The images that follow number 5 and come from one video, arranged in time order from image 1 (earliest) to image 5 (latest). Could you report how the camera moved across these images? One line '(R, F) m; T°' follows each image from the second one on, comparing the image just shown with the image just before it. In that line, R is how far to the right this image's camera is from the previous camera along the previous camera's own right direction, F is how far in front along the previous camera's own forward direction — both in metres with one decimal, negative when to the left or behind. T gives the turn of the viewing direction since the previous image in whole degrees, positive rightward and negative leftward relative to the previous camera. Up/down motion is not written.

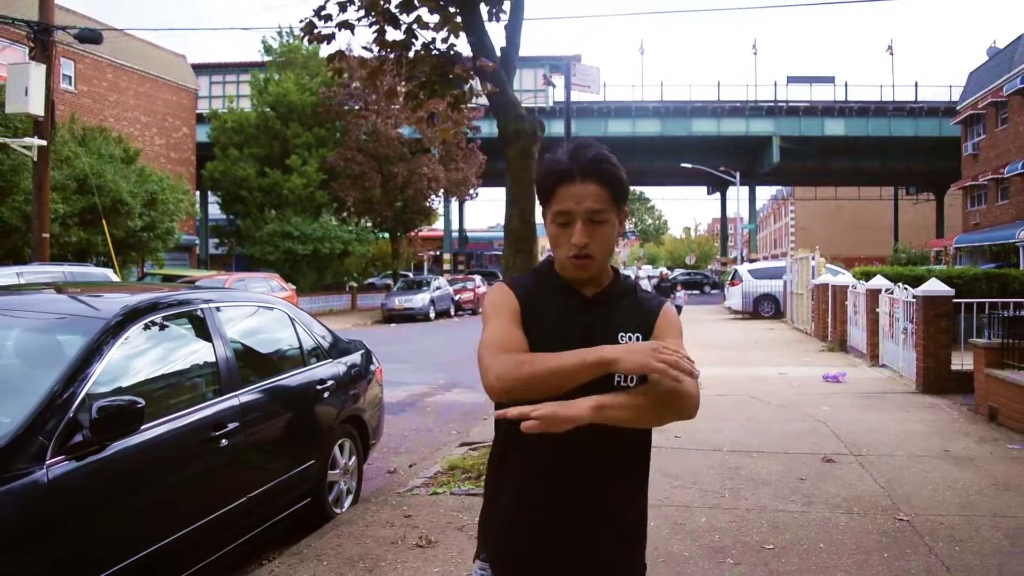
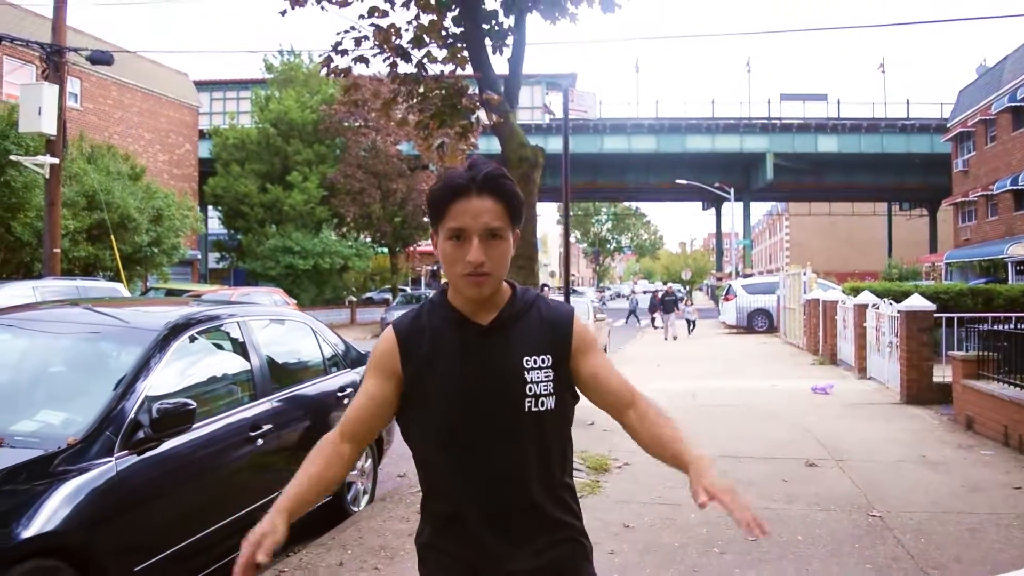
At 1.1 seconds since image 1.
(-0.1, -0.4) m; 0°
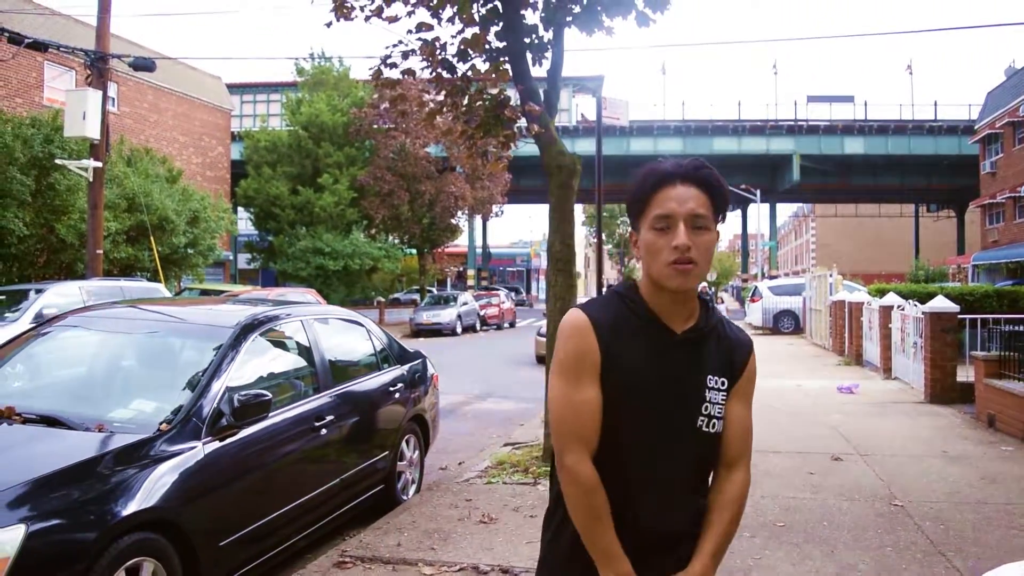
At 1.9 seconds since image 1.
(-0.1, -0.4) m; -2°
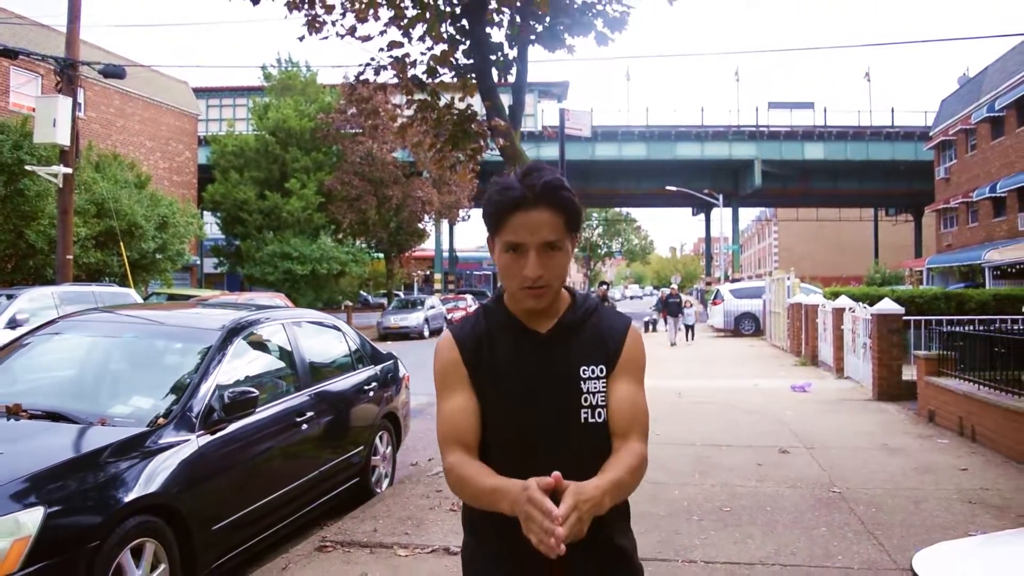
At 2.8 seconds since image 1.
(0.0, -0.4) m; +2°
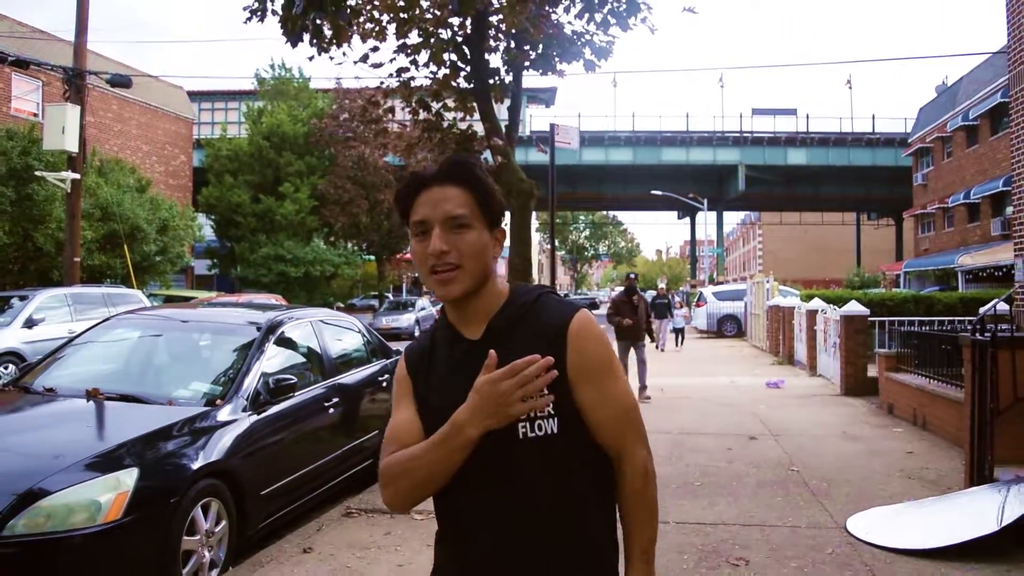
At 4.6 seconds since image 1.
(-0.1, -0.8) m; +1°
